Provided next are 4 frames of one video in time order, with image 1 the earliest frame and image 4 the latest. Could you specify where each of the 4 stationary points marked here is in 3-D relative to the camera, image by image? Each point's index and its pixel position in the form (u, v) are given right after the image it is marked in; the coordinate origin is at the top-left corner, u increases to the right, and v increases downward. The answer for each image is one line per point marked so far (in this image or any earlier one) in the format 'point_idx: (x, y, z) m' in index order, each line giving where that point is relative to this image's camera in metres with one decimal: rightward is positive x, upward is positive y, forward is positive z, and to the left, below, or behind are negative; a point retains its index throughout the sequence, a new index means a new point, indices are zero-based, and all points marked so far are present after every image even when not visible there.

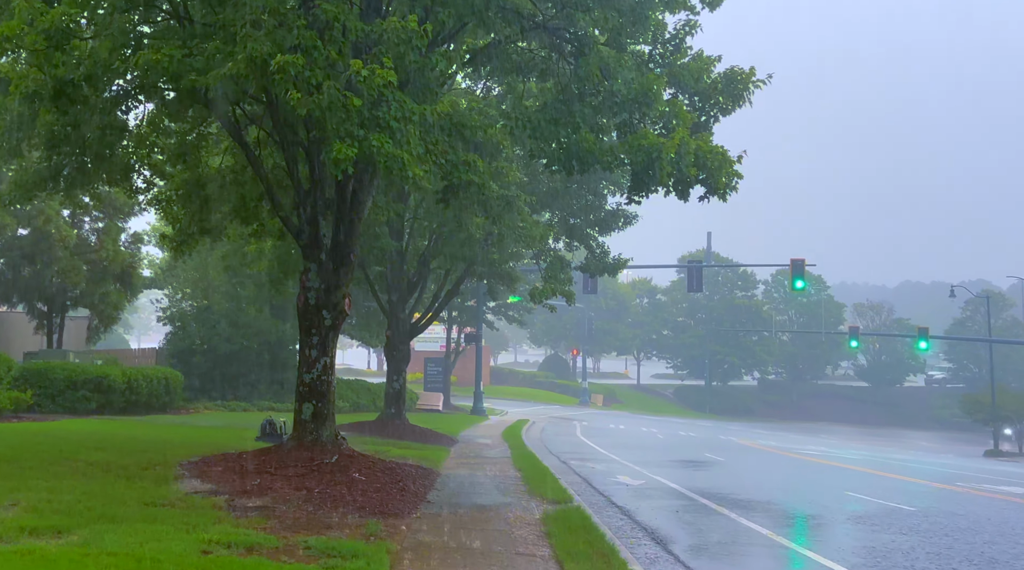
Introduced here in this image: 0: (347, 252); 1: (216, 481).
0: (-2.4, +0.5, +15.7) m
1: (-3.6, -2.4, +13.0) m
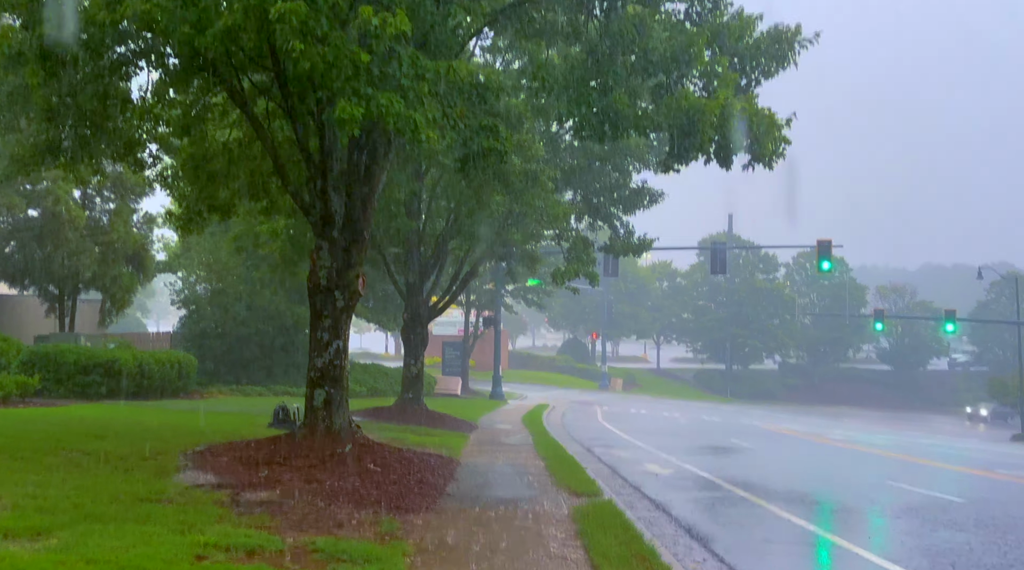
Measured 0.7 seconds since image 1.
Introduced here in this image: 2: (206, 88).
0: (-2.1, +0.8, +14.8) m
1: (-3.3, -2.1, +12.1) m
2: (-4.9, +3.2, +17.4) m
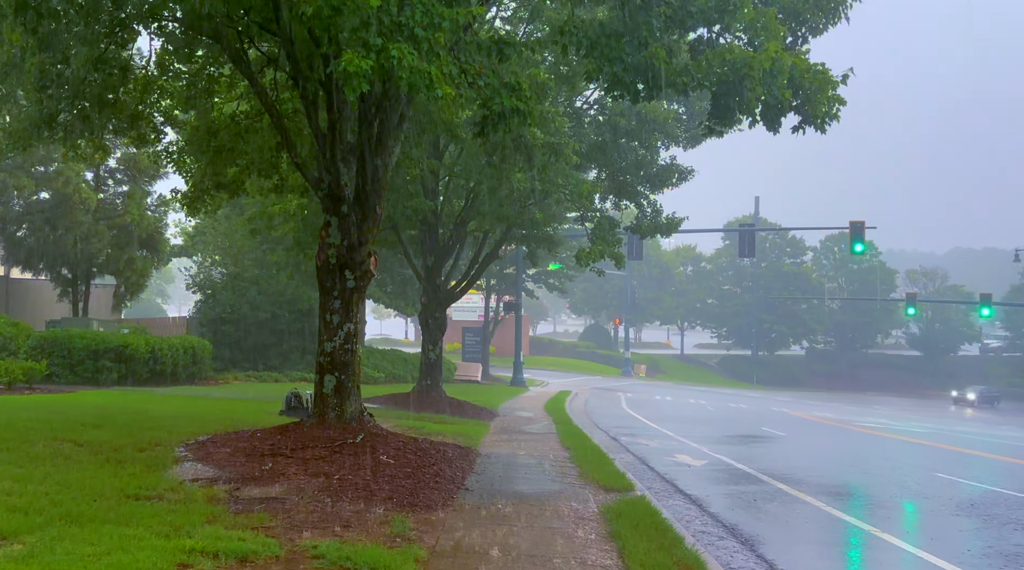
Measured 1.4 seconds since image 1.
0: (-1.8, +1.1, +13.8) m
1: (-3.0, -1.9, +11.2) m
2: (-4.6, +3.5, +16.5) m
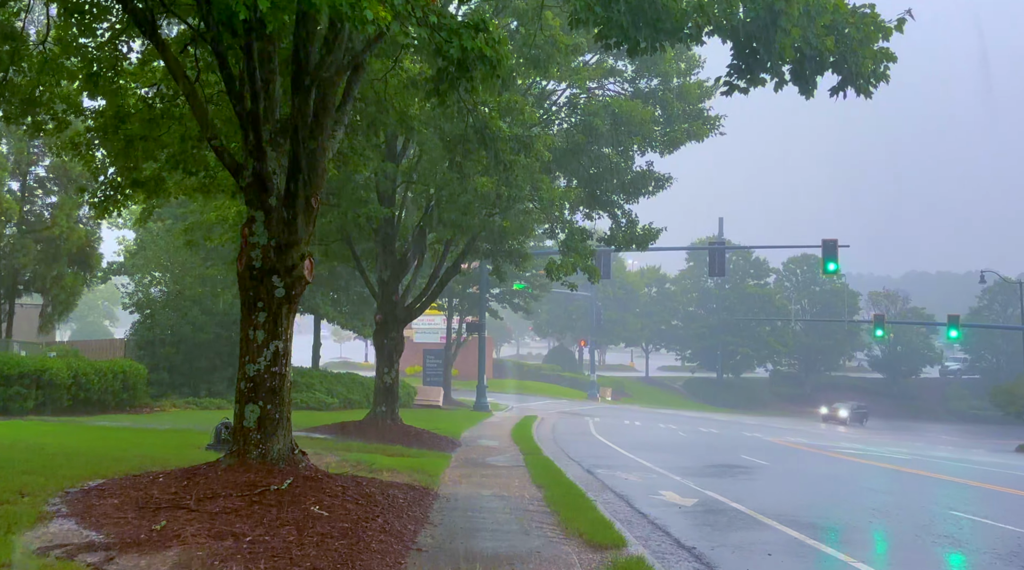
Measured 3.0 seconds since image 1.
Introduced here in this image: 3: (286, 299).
0: (-2.2, +1.0, +11.4) m
1: (-3.3, -1.9, +8.7) m
2: (-5.1, +3.3, +14.0) m
3: (-2.3, -0.1, +11.2) m
